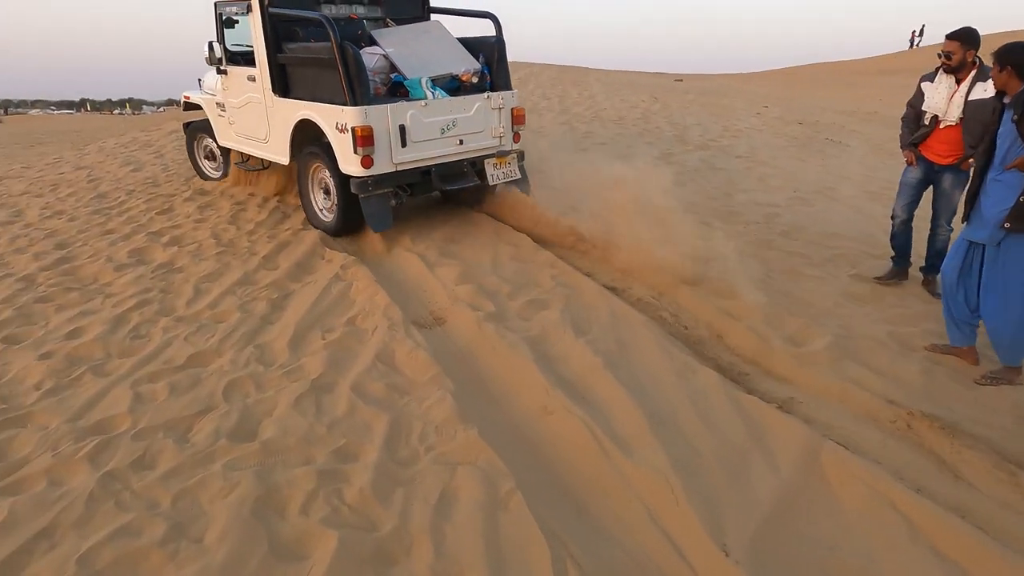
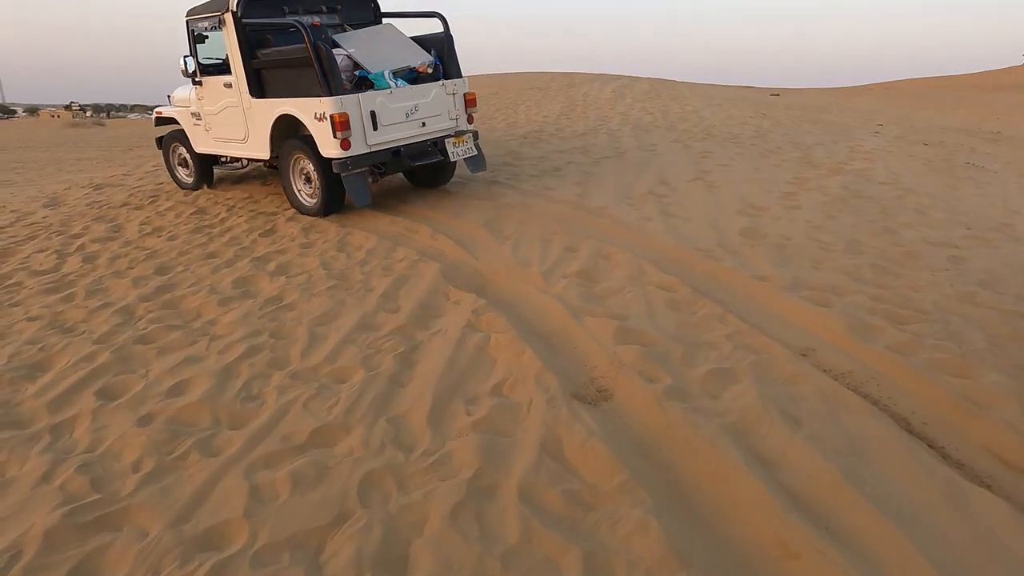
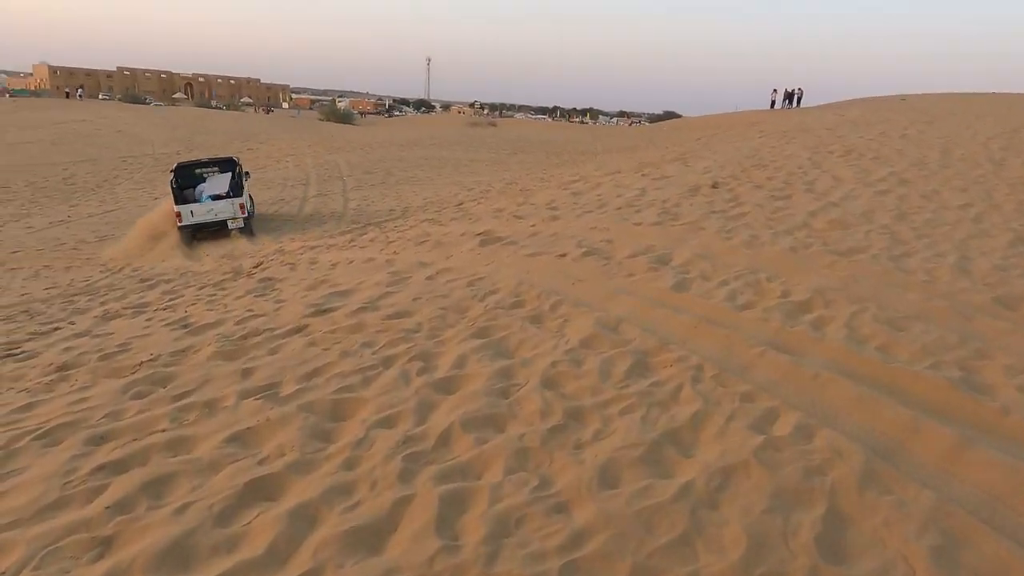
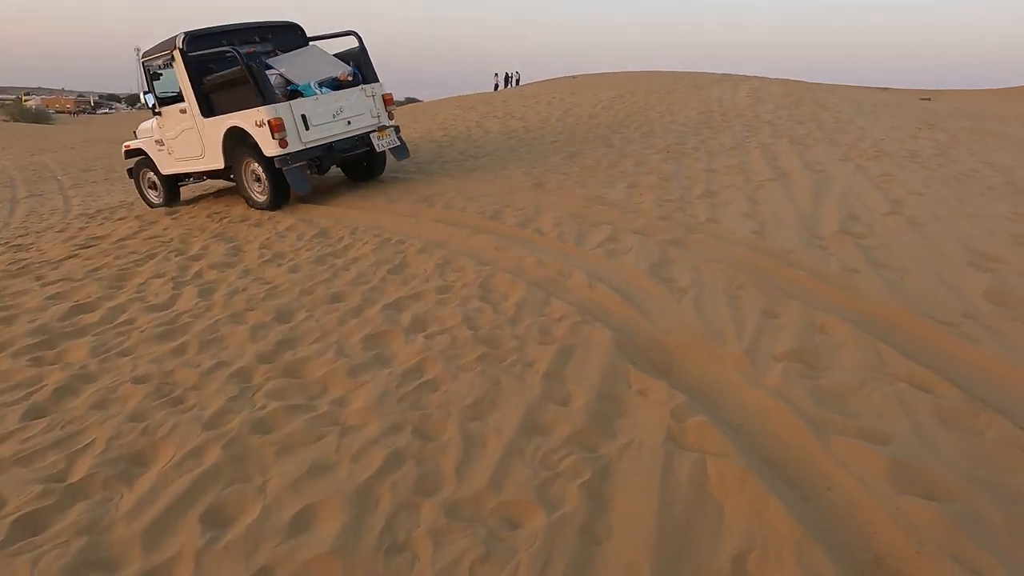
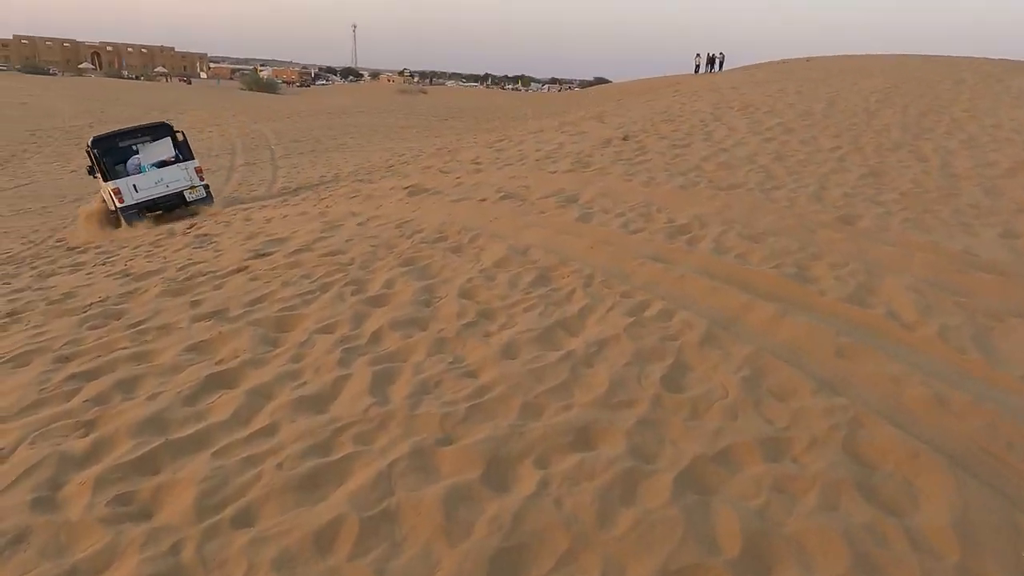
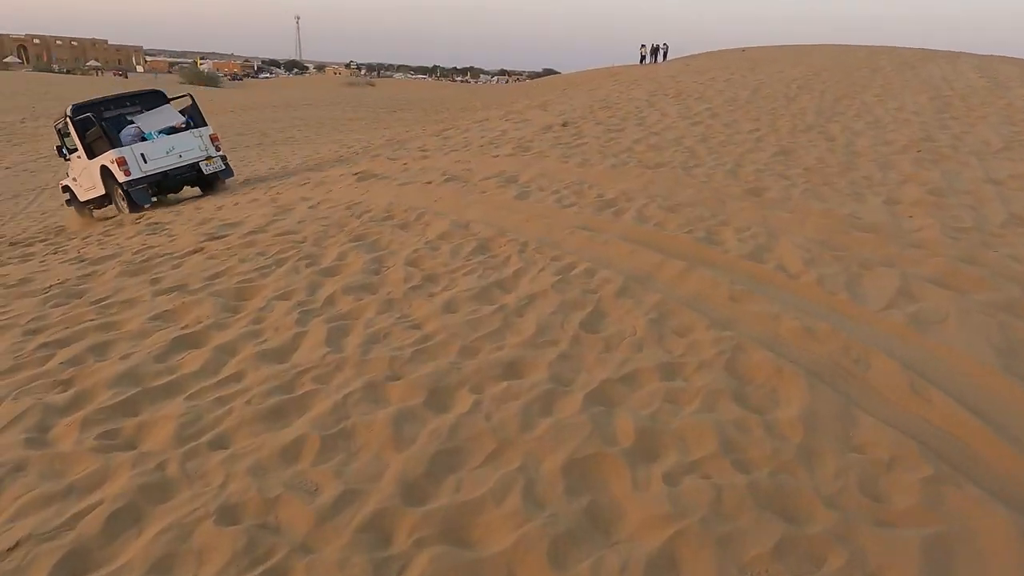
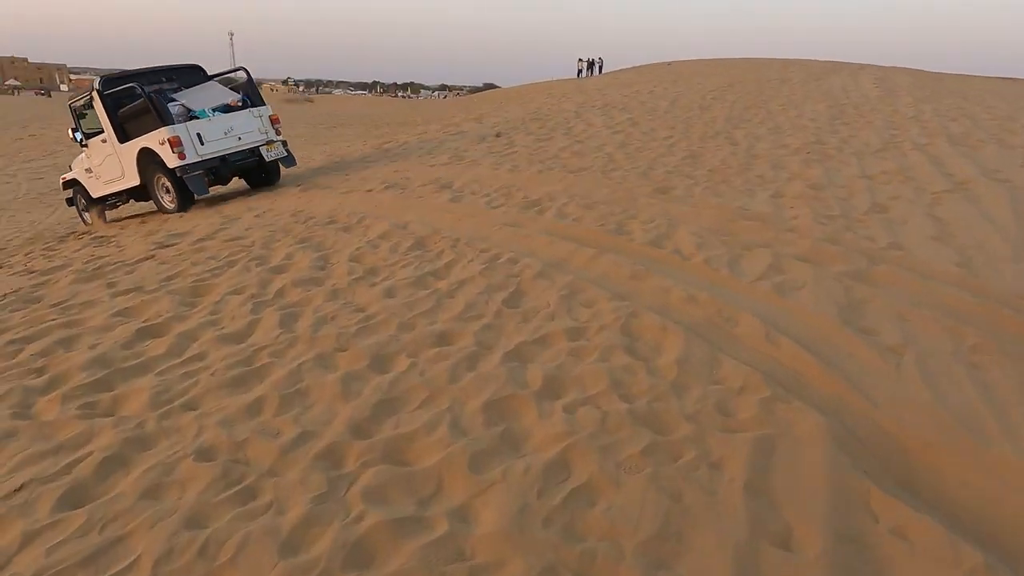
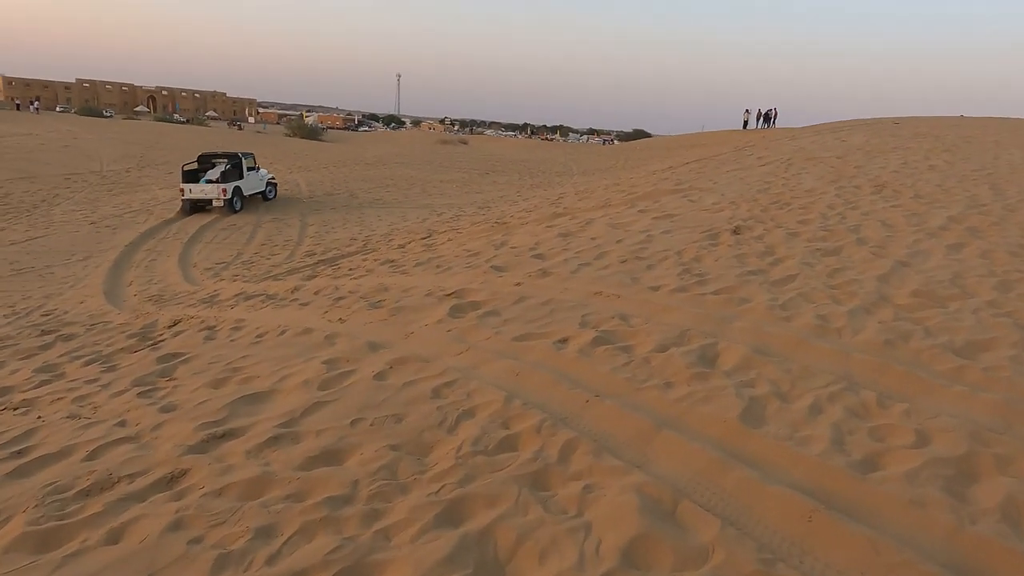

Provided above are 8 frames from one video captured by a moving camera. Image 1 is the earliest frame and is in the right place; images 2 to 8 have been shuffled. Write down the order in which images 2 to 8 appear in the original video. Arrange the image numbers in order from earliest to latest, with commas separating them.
2, 4, 7, 6, 5, 3, 8
